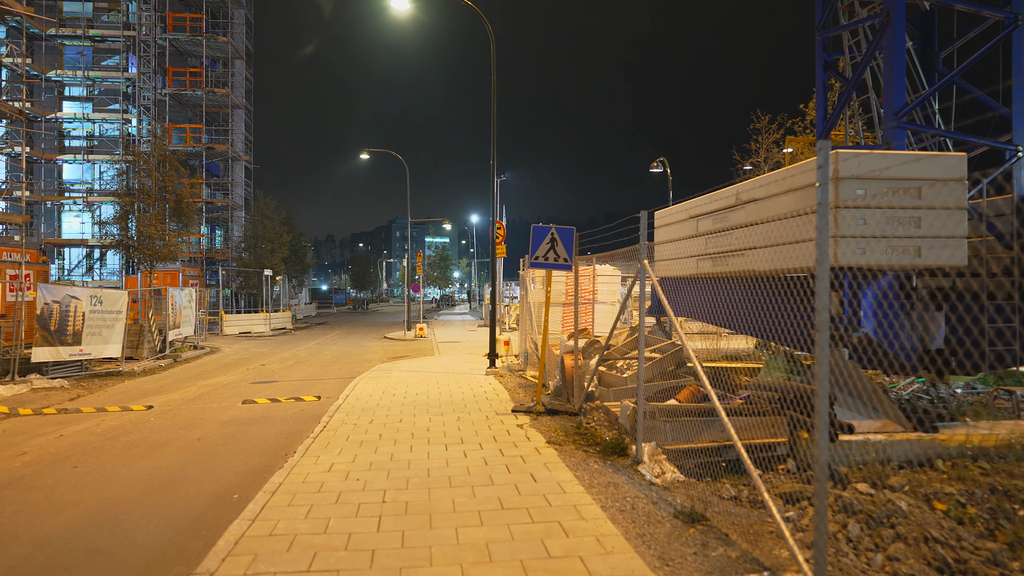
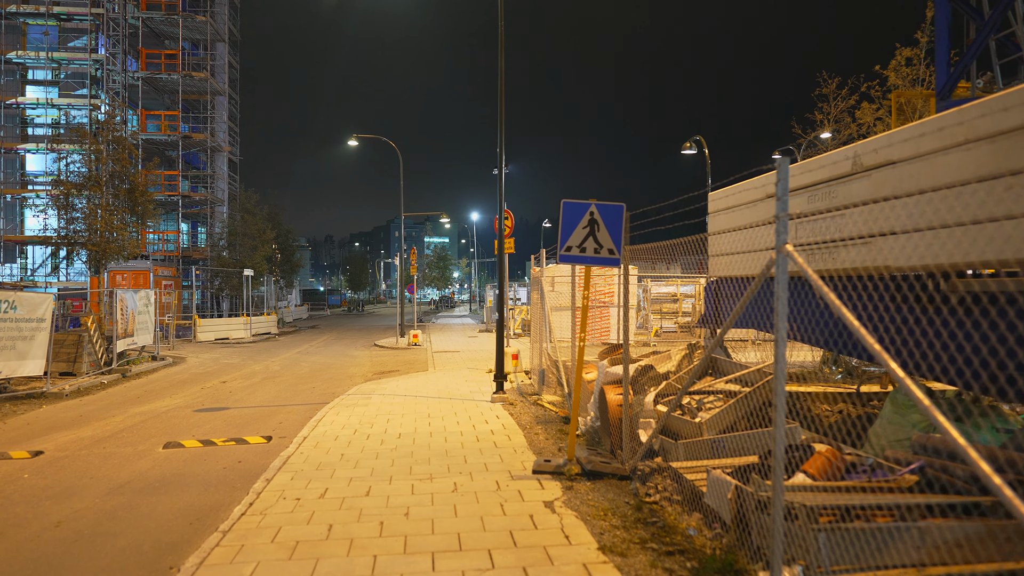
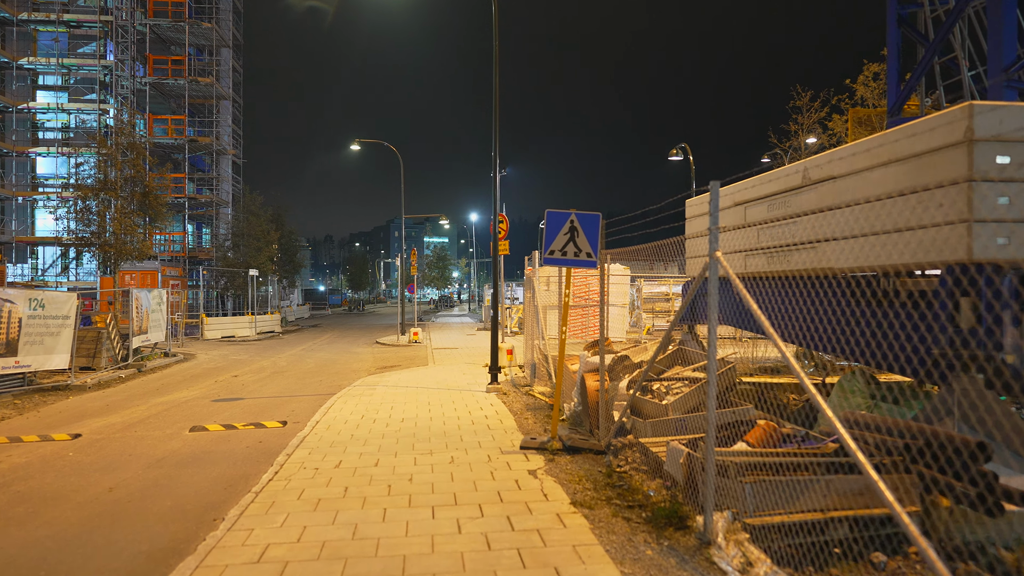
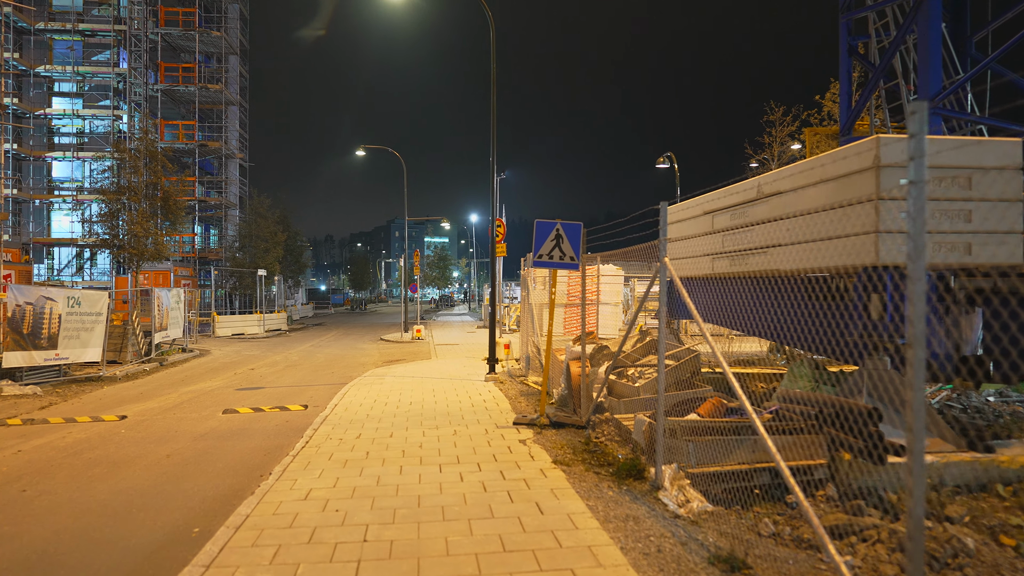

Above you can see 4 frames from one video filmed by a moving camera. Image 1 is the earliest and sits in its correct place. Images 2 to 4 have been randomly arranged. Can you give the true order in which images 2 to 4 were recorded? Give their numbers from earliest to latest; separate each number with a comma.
4, 3, 2
